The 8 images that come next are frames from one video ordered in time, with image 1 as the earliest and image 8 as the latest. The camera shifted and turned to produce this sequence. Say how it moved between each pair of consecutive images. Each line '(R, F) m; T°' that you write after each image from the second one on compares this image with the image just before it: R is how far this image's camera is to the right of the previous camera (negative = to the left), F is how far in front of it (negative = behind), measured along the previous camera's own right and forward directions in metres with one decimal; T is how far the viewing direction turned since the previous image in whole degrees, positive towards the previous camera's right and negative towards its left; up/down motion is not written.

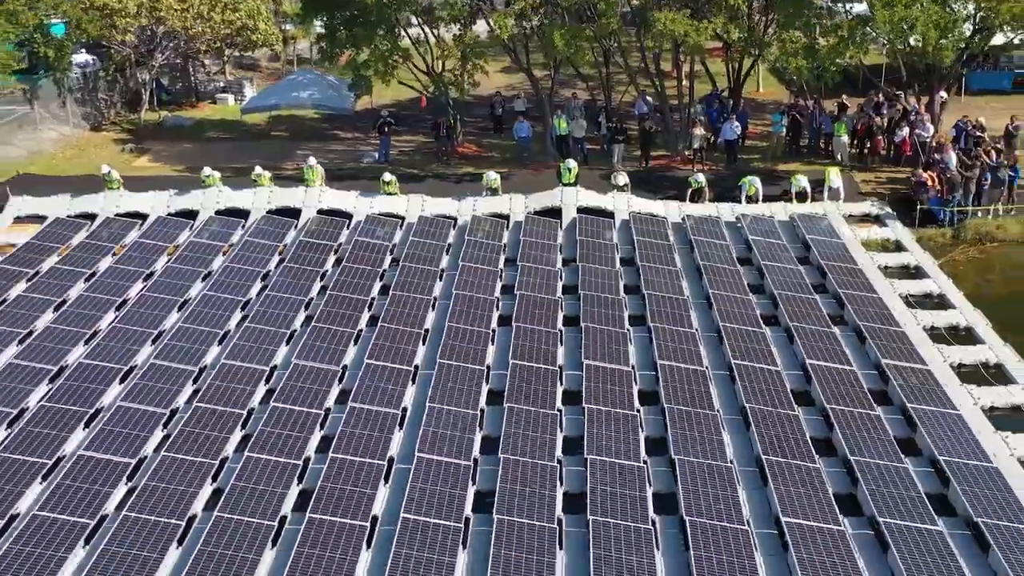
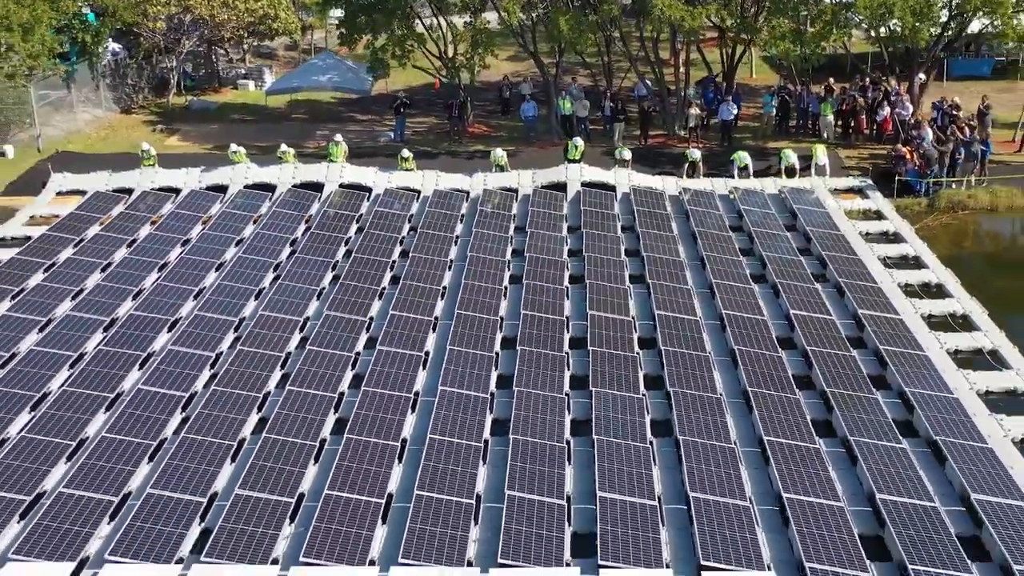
(-0.2, -2.7) m; 0°
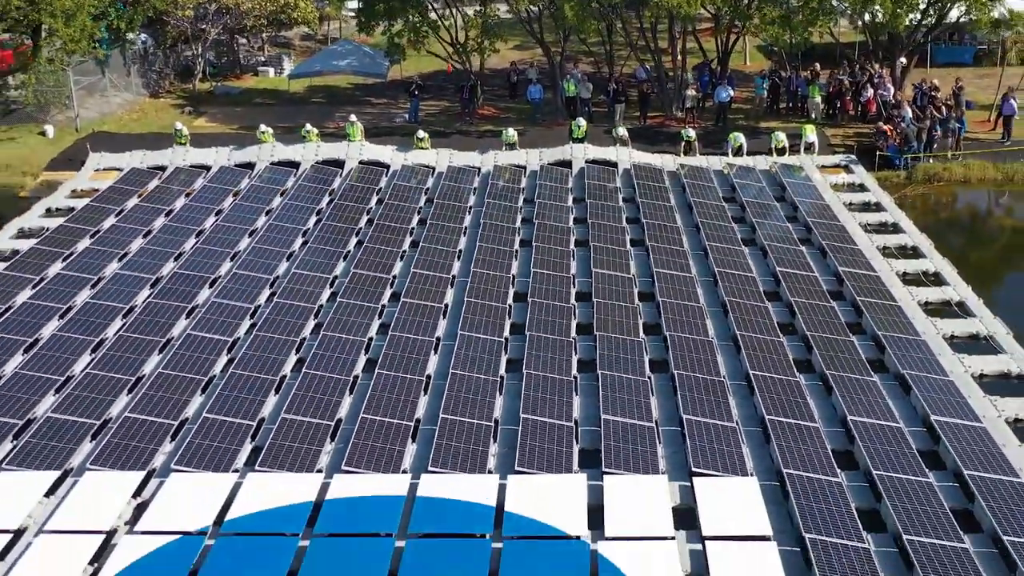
(-0.2, -2.7) m; 0°
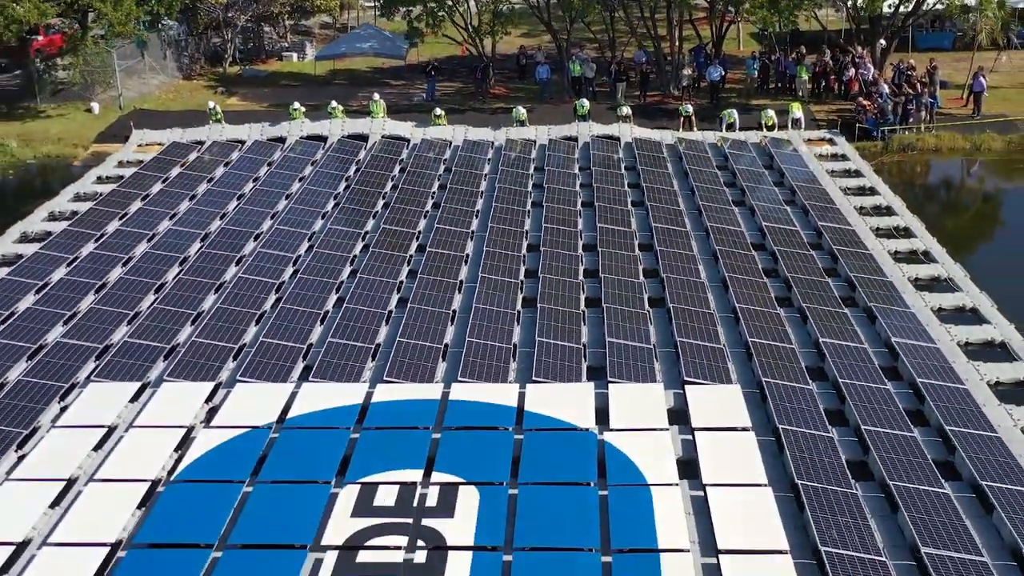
(-0.3, -3.6) m; 0°
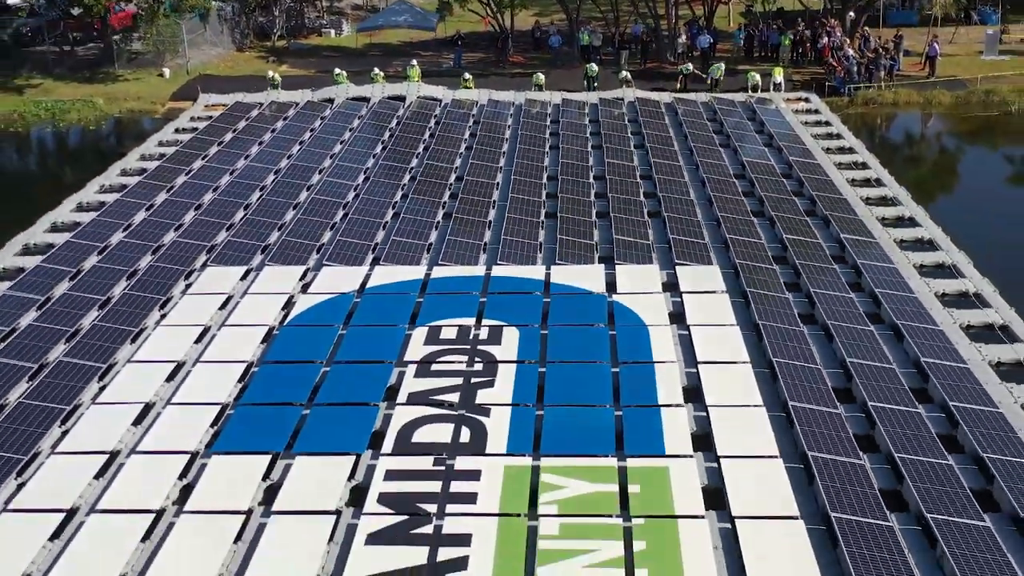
(-0.5, -6.8) m; 0°
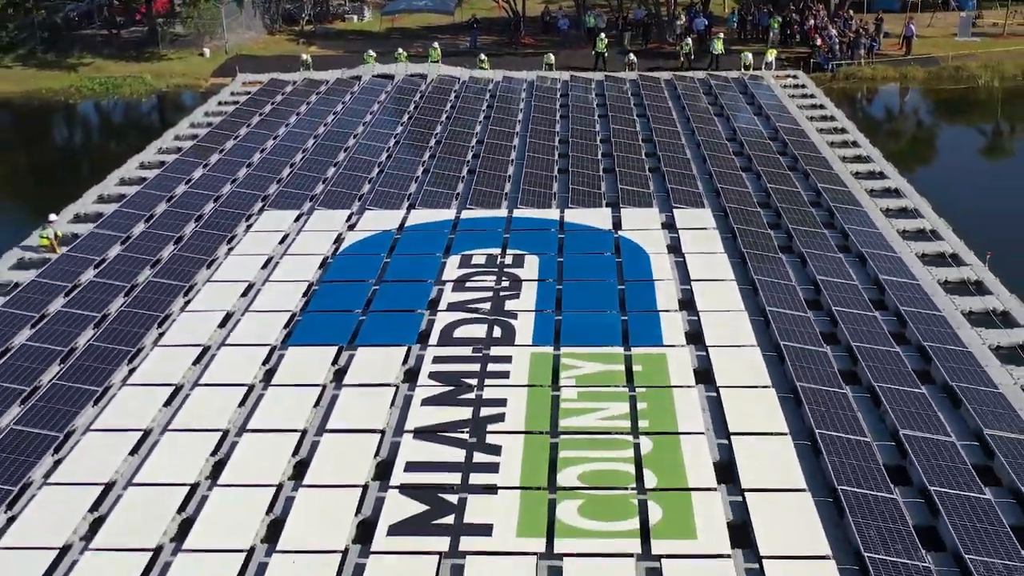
(-0.4, -4.7) m; 0°
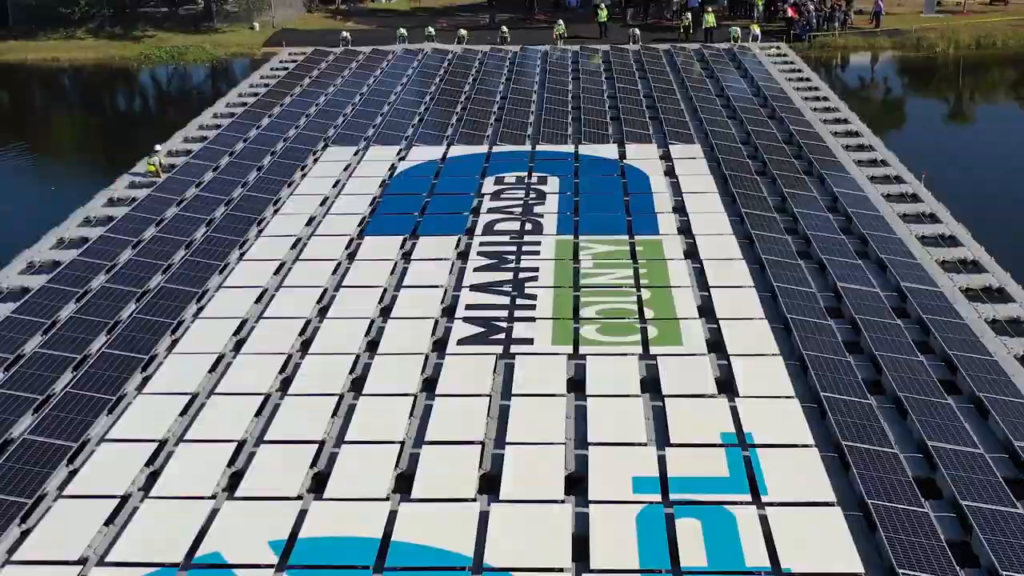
(-0.6, -7.4) m; 0°
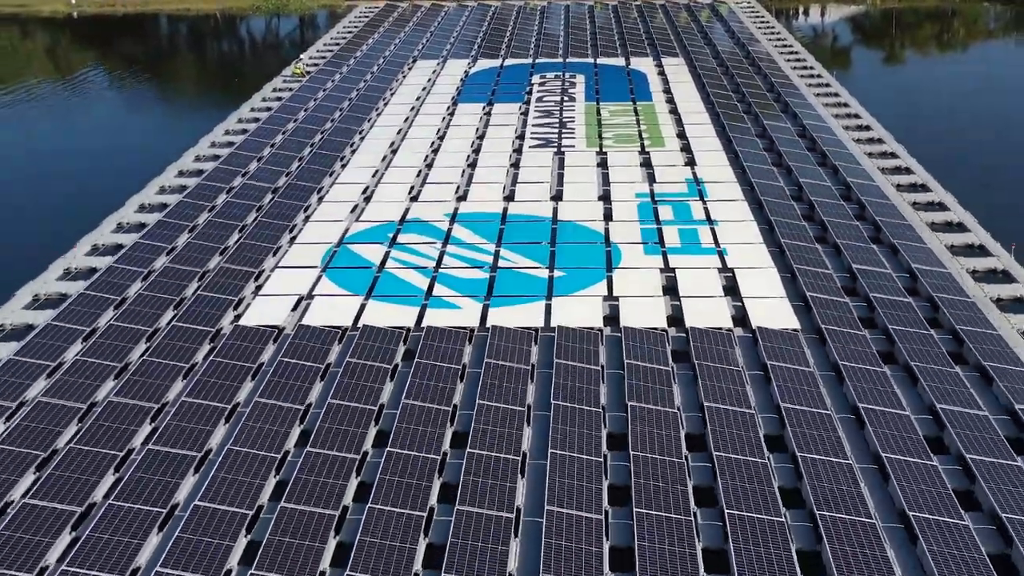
(-0.9, -8.0) m; 0°
